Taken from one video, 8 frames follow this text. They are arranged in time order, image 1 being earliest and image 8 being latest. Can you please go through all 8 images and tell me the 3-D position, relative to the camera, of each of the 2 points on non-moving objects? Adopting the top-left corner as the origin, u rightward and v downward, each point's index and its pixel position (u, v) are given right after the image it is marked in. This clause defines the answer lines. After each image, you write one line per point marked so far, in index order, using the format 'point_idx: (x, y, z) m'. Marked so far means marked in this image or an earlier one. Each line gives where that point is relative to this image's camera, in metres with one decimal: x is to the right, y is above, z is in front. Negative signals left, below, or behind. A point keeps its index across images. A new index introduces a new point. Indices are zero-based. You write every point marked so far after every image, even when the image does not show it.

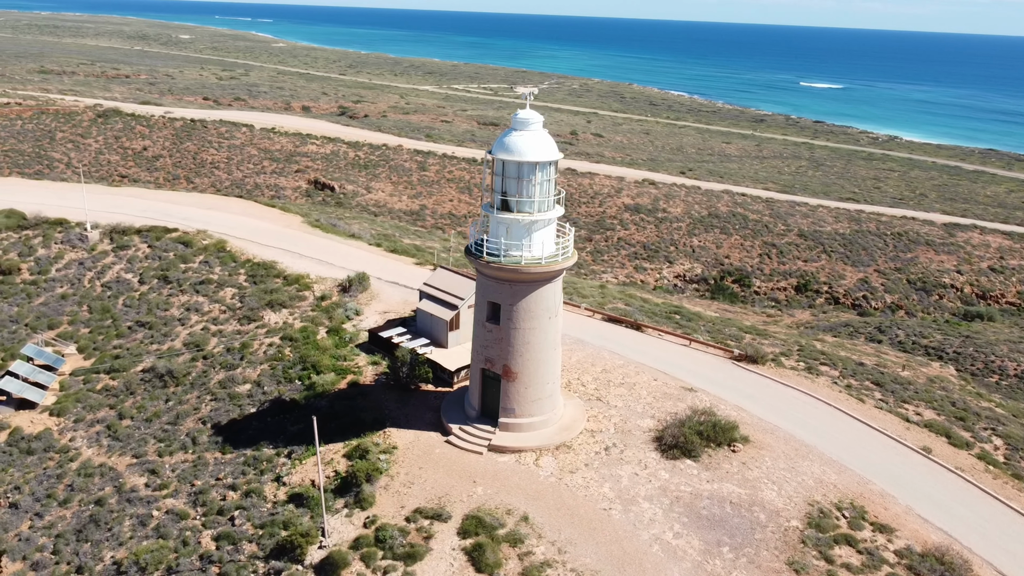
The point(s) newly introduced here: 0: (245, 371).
0: (-6.2, -1.9, +19.2) m
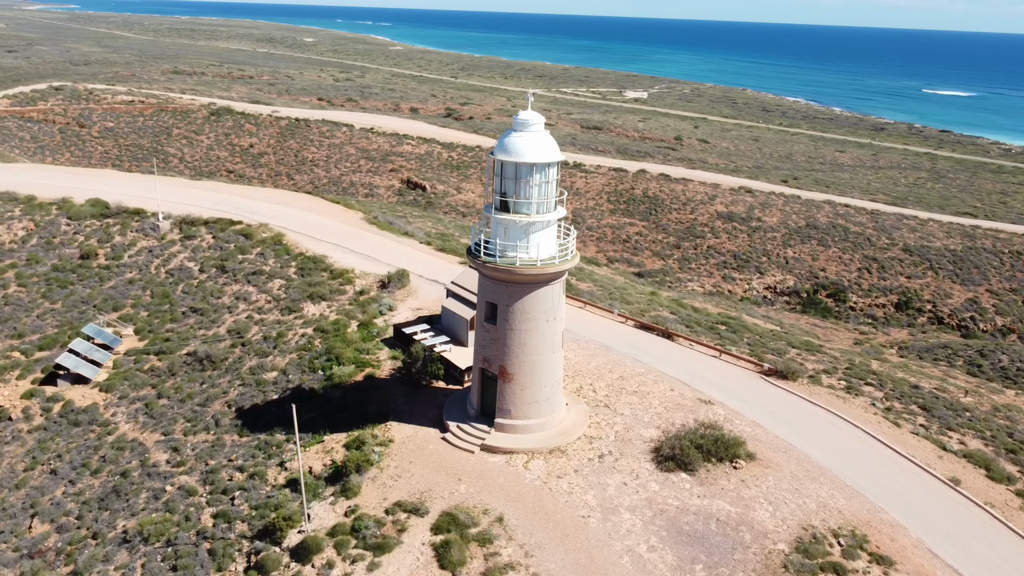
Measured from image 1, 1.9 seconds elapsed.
0: (-5.7, -1.7, +19.9) m
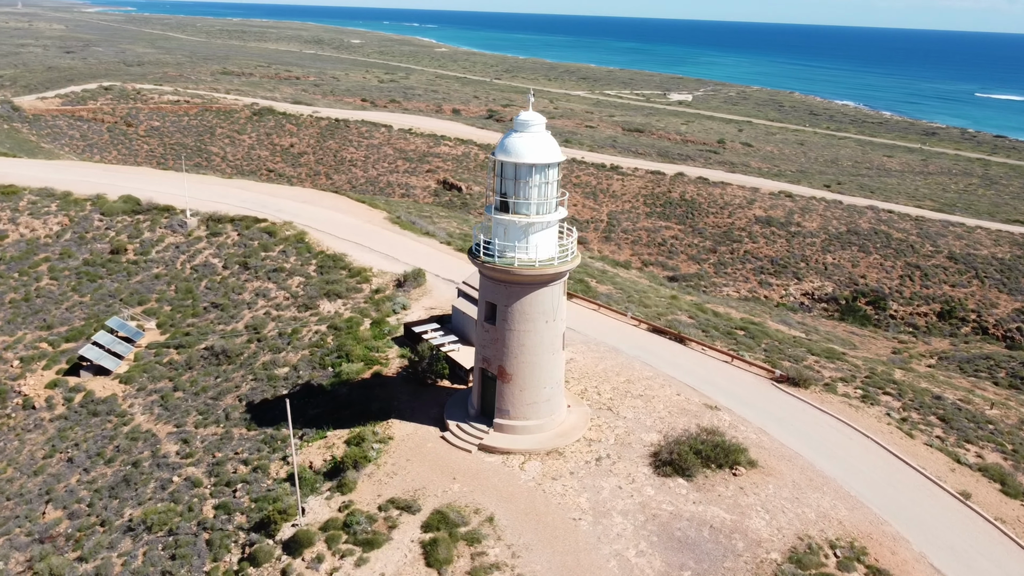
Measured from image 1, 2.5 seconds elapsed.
0: (-5.5, -1.7, +20.2) m
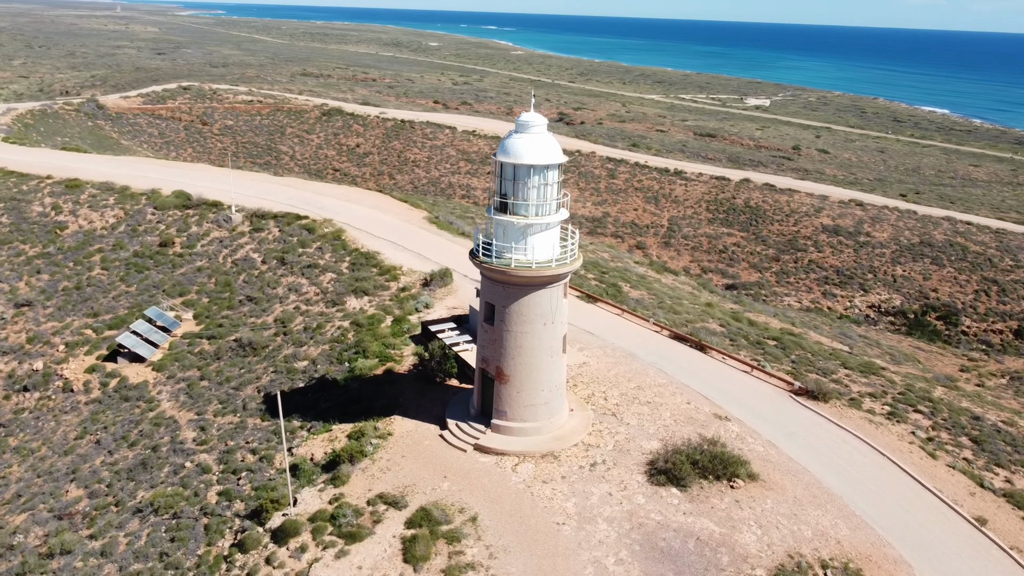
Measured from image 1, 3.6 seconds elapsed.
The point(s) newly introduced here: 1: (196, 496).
0: (-5.1, -1.5, +20.7) m
1: (-6.0, -4.0, +15.7) m
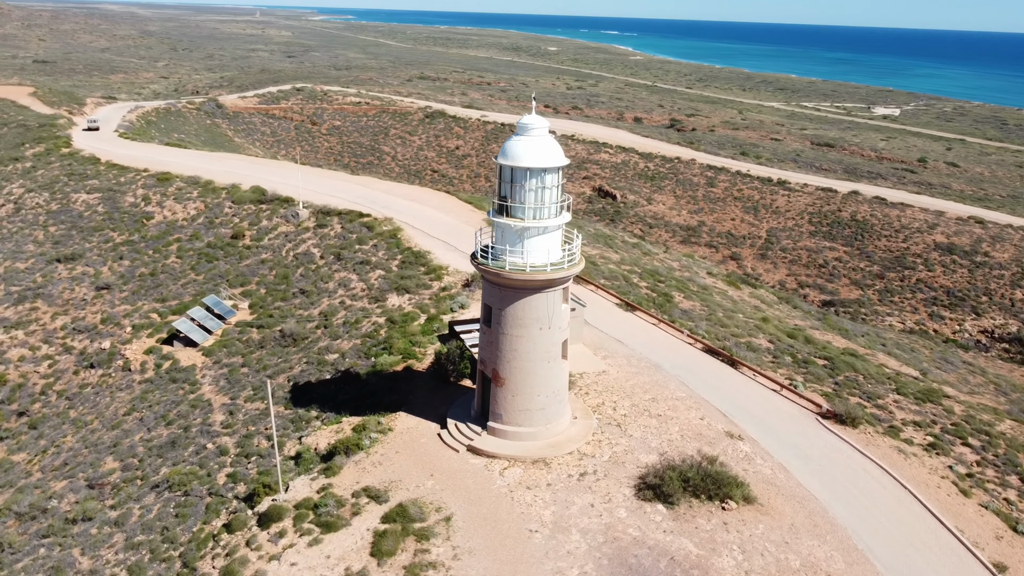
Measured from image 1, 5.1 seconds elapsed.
0: (-4.4, -1.4, +21.3) m
1: (-6.1, -3.7, +16.5) m
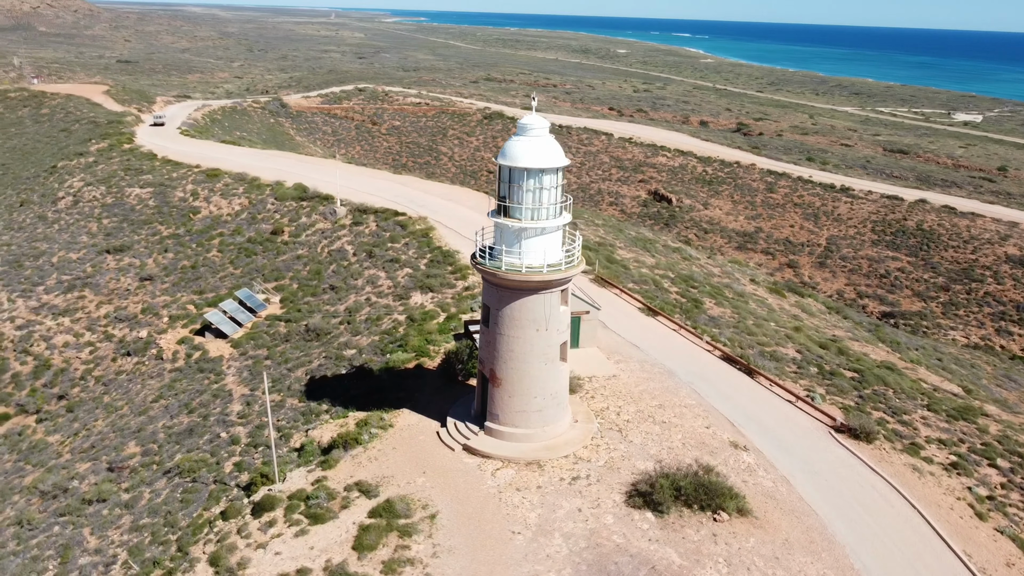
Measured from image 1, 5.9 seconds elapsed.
0: (-3.9, -1.3, +21.5) m
1: (-6.0, -3.6, +16.9) m
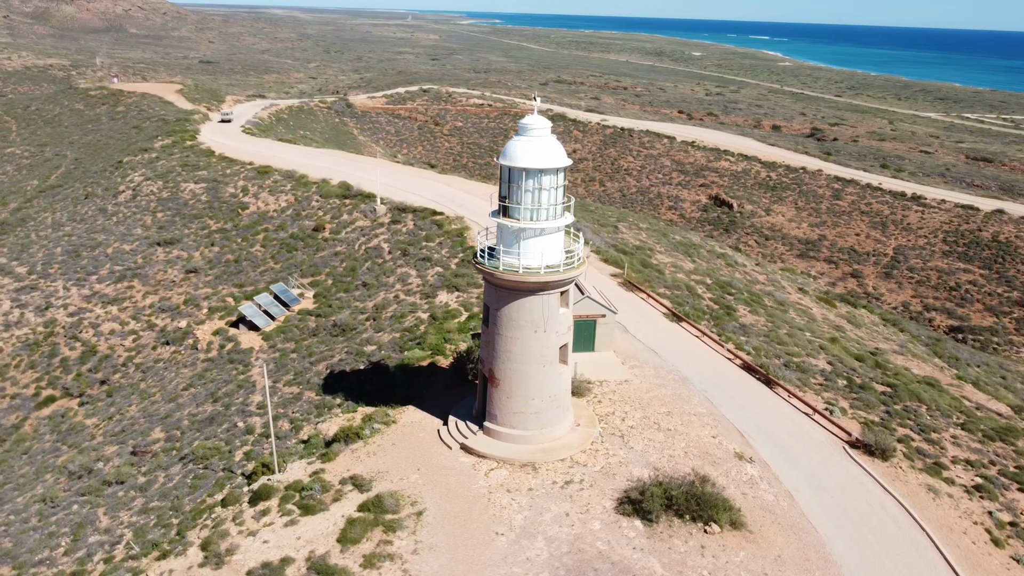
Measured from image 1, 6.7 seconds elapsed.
0: (-3.4, -1.3, +21.8) m
1: (-5.9, -3.4, +17.4) m
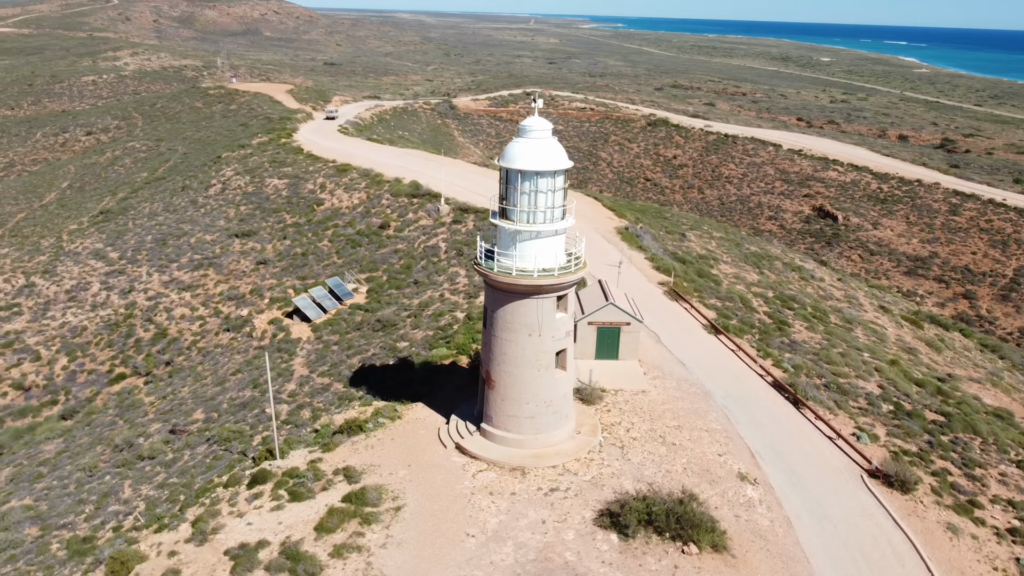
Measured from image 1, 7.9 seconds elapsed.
0: (-2.5, -1.2, +22.1) m
1: (-5.7, -3.2, +18.1) m
